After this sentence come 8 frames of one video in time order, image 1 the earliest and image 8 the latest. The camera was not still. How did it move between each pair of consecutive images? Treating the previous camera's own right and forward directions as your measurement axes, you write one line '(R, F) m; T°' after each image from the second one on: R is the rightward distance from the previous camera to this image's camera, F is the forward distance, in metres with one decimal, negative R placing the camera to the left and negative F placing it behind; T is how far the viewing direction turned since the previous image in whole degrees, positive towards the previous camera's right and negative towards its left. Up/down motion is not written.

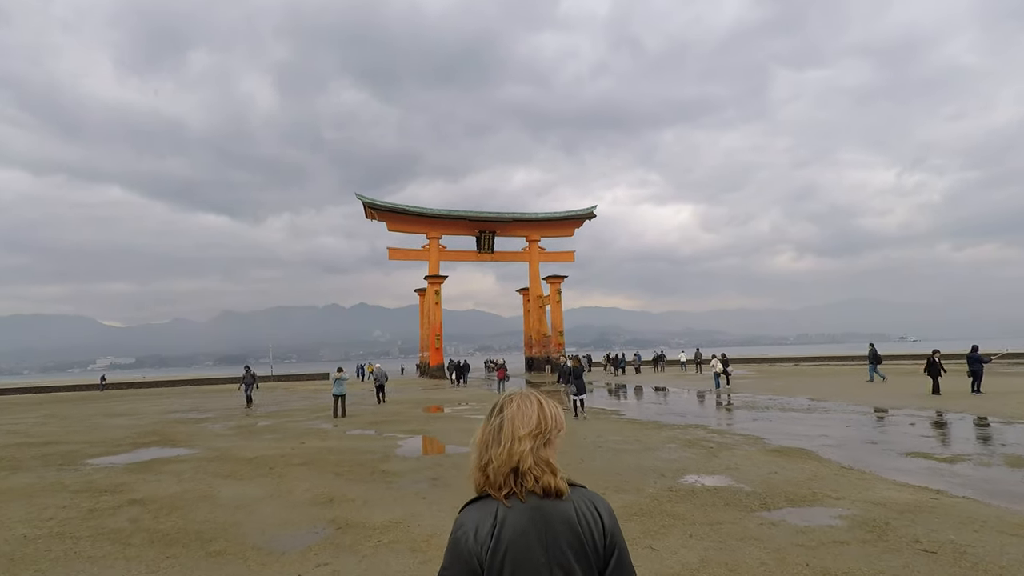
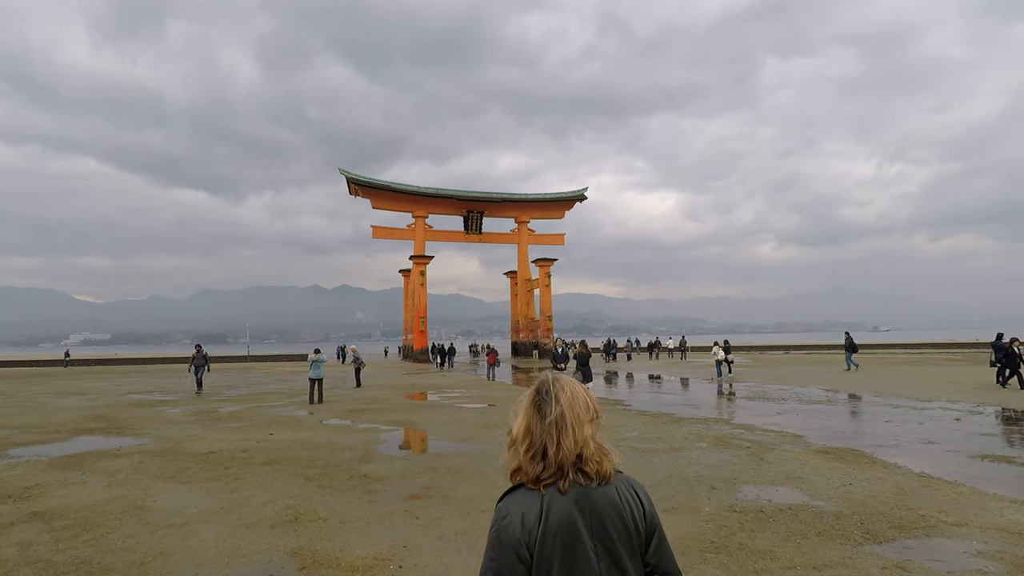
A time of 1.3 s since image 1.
(-0.3, +1.4) m; +2°
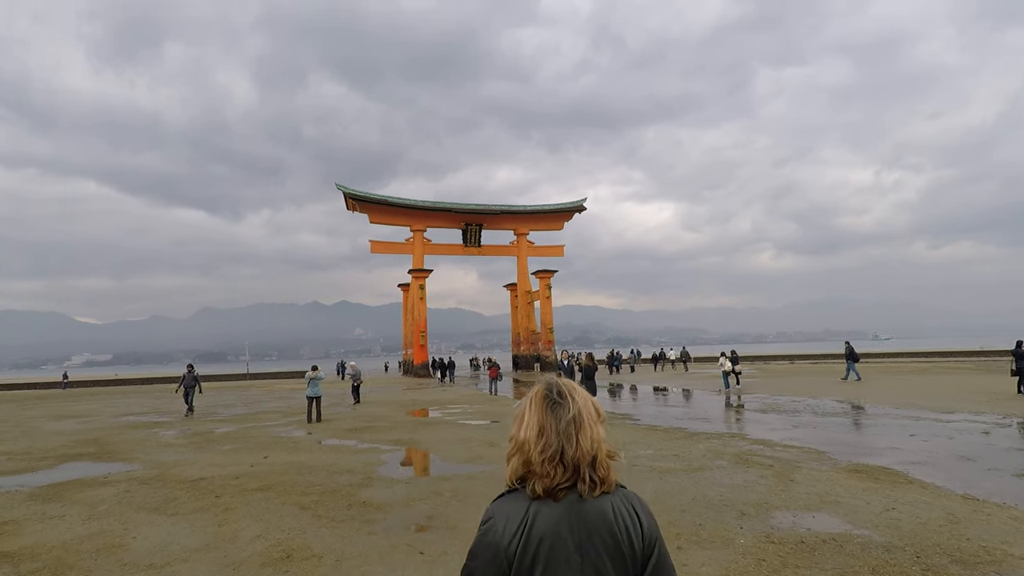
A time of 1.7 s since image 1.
(-0.1, +0.4) m; 0°
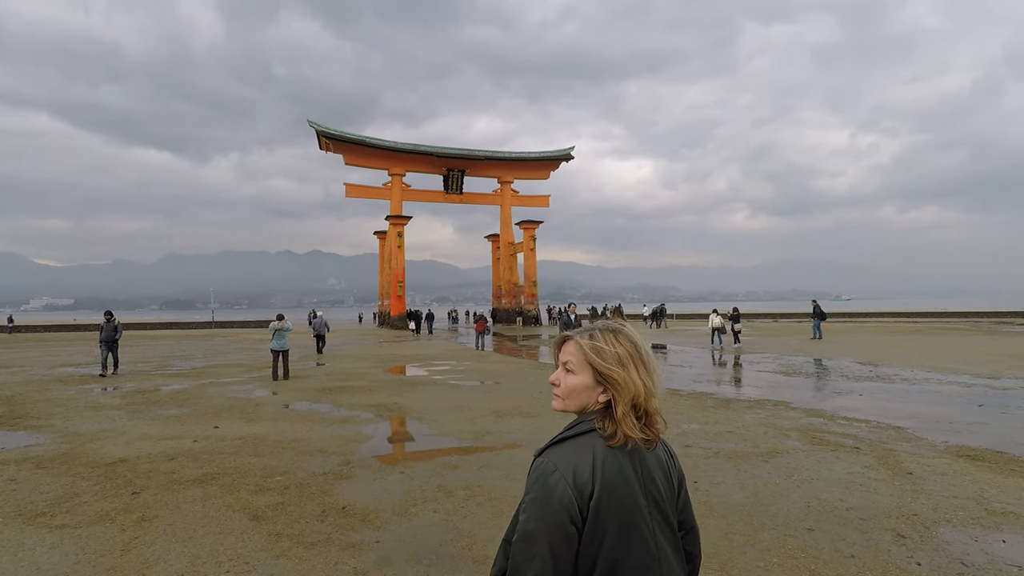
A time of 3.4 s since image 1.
(-0.5, +1.8) m; +3°
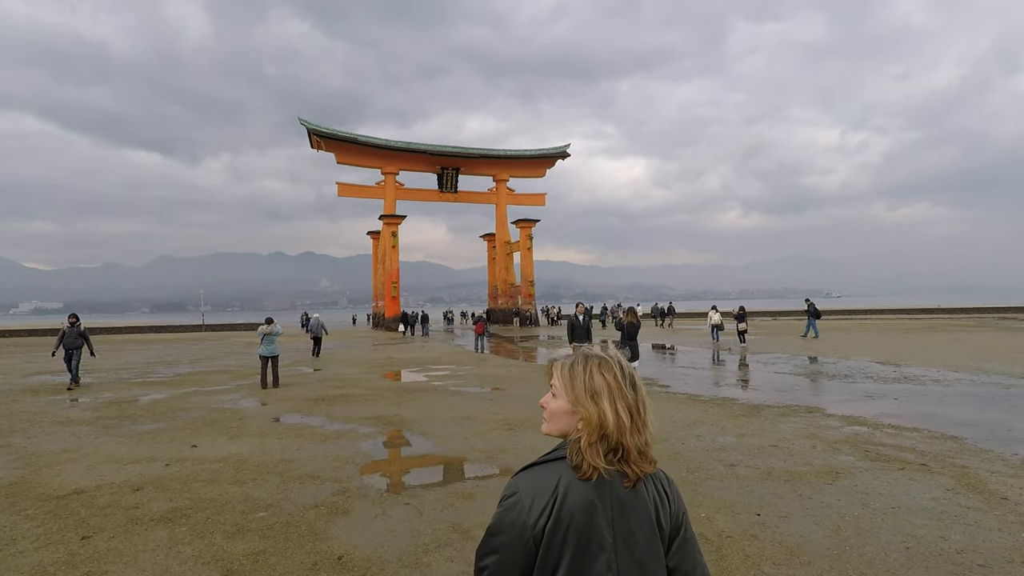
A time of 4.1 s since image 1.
(-0.2, +0.7) m; +1°
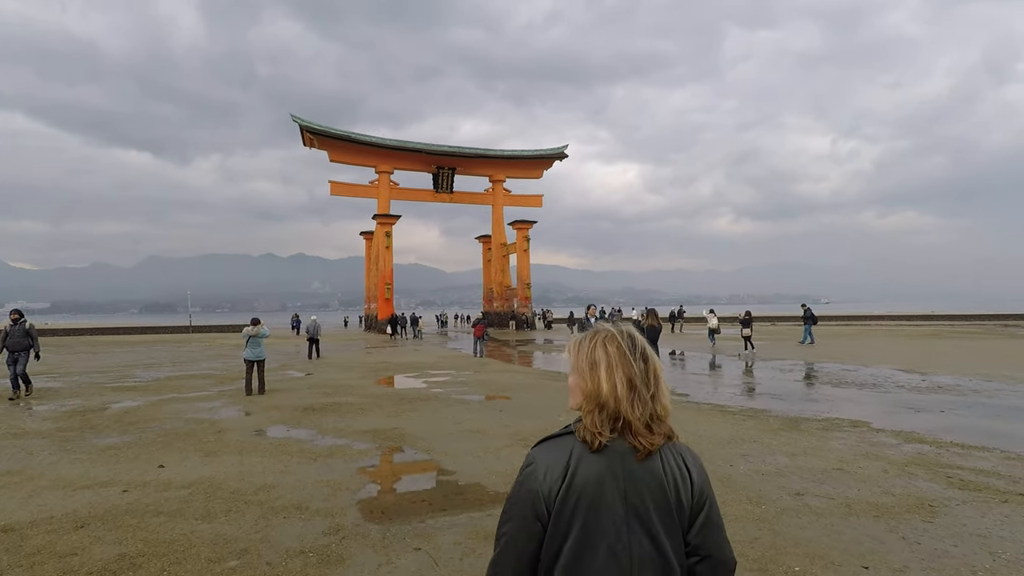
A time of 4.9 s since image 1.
(-0.3, +0.8) m; +1°
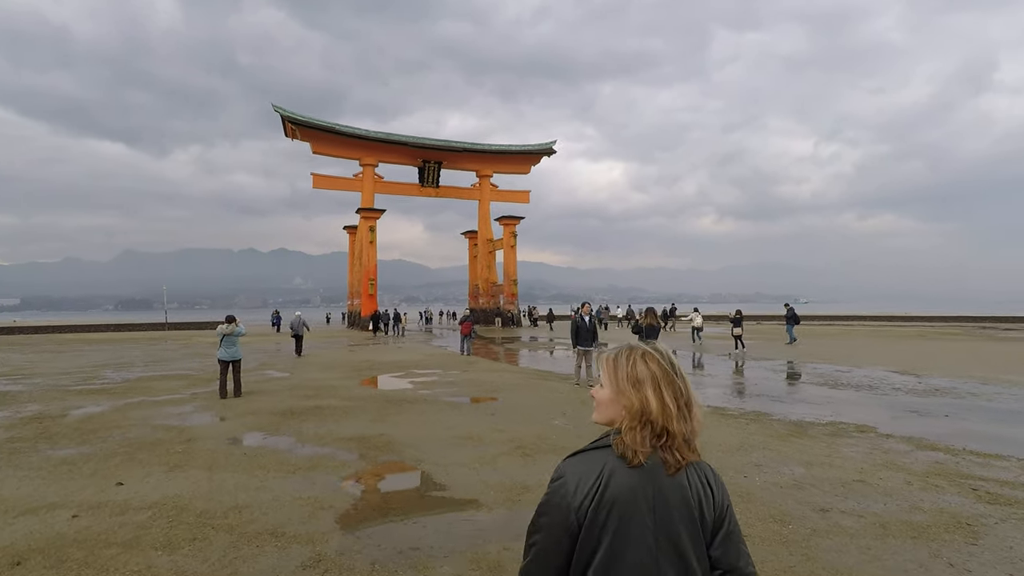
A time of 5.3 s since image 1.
(-0.1, +0.4) m; +2°
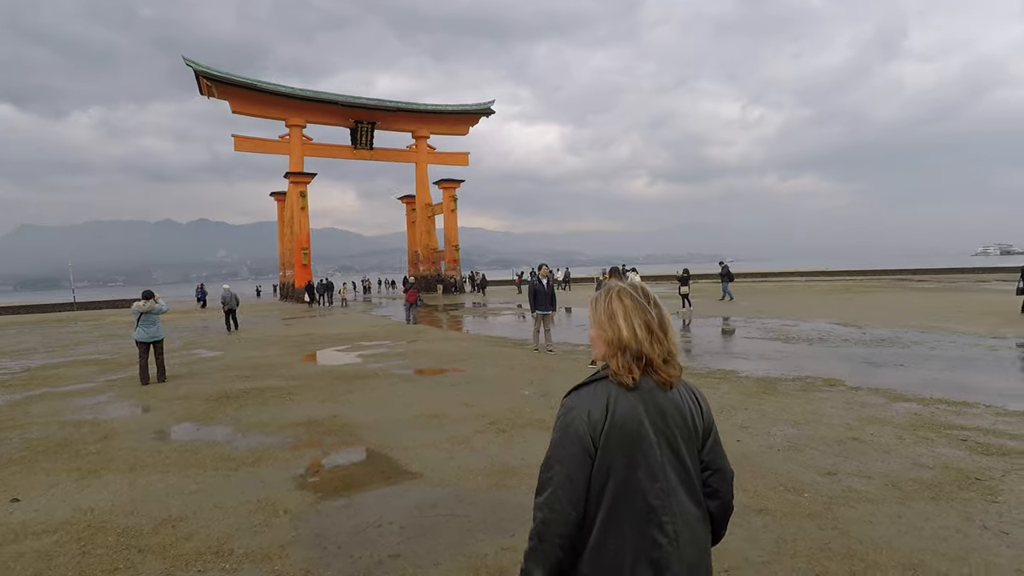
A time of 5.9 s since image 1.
(-0.3, +0.6) m; +6°
